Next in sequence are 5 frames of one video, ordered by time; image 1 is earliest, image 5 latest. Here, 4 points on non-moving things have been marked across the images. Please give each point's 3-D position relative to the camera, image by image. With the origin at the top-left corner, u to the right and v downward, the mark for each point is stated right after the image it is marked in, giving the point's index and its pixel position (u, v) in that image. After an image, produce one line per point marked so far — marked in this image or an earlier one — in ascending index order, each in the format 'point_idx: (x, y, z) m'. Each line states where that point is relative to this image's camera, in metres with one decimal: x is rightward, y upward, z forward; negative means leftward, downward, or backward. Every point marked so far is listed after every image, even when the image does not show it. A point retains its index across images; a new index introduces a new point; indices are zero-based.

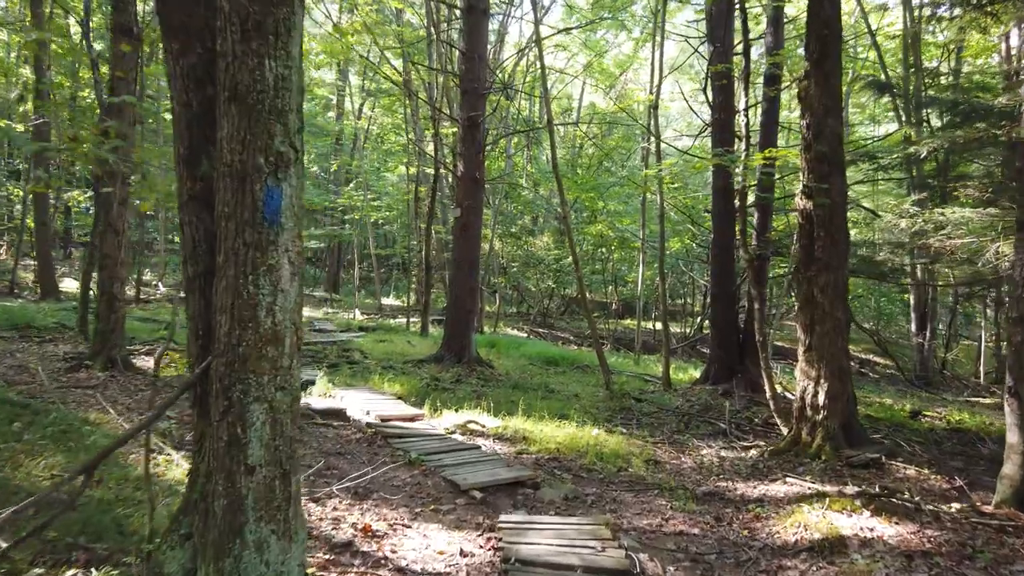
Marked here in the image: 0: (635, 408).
0: (+1.4, -1.4, +8.7) m
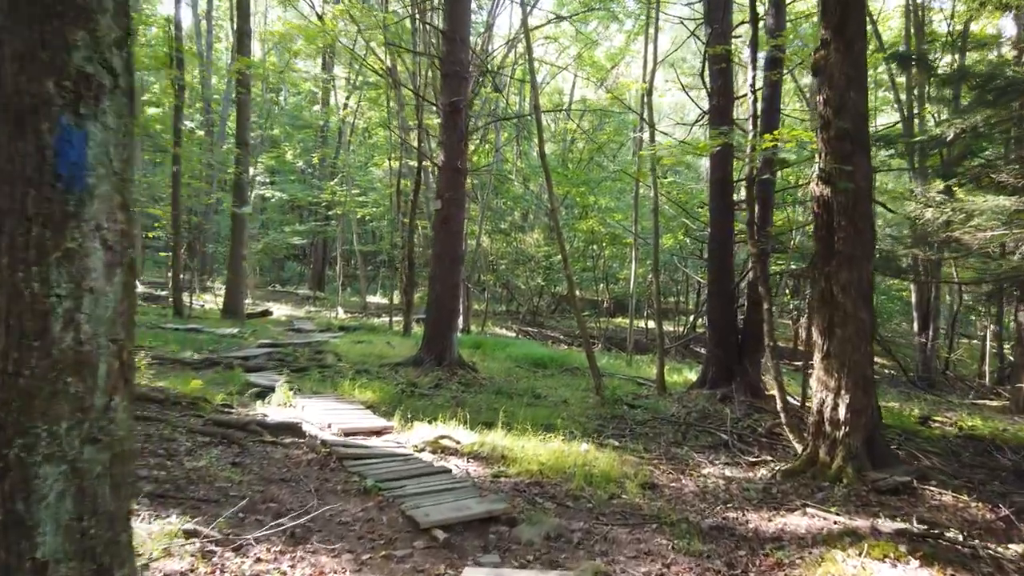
0: (+1.2, -1.4, +8.0) m
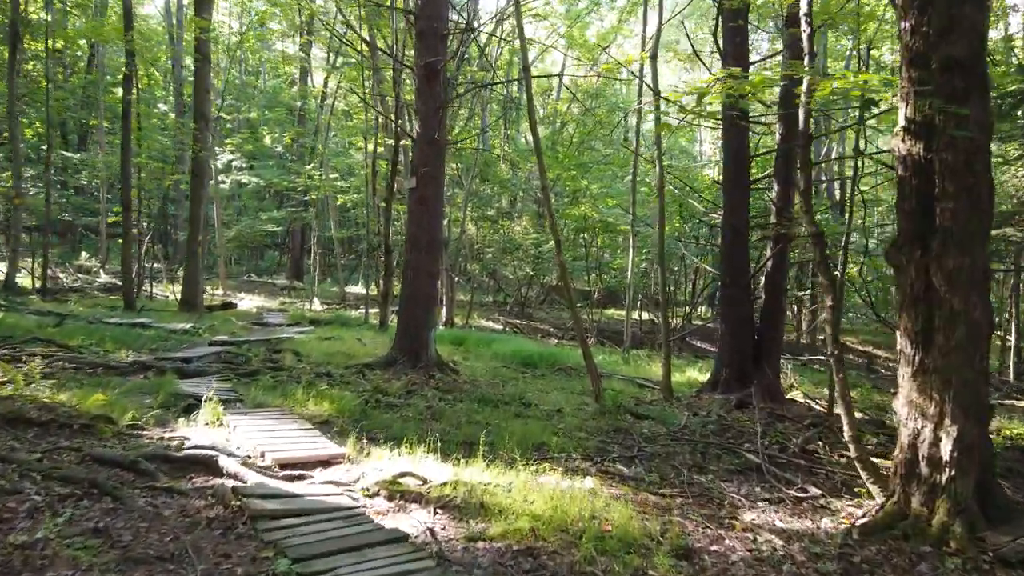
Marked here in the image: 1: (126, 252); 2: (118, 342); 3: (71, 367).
0: (+1.1, -1.3, +6.8) m
1: (-7.0, +0.6, +13.7) m
2: (-4.8, -0.7, +9.1) m
3: (-4.0, -0.7, +6.8) m
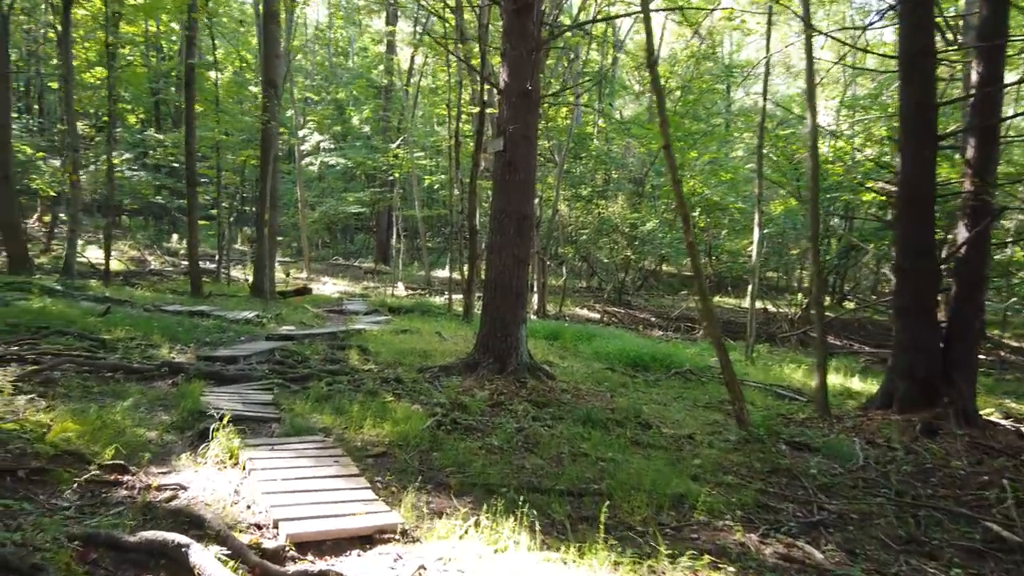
0: (+1.9, -1.2, +4.9) m
1: (-5.4, +0.9, +12.7) m
2: (-3.7, -0.5, +8.0) m
3: (-3.2, -0.6, +5.6) m
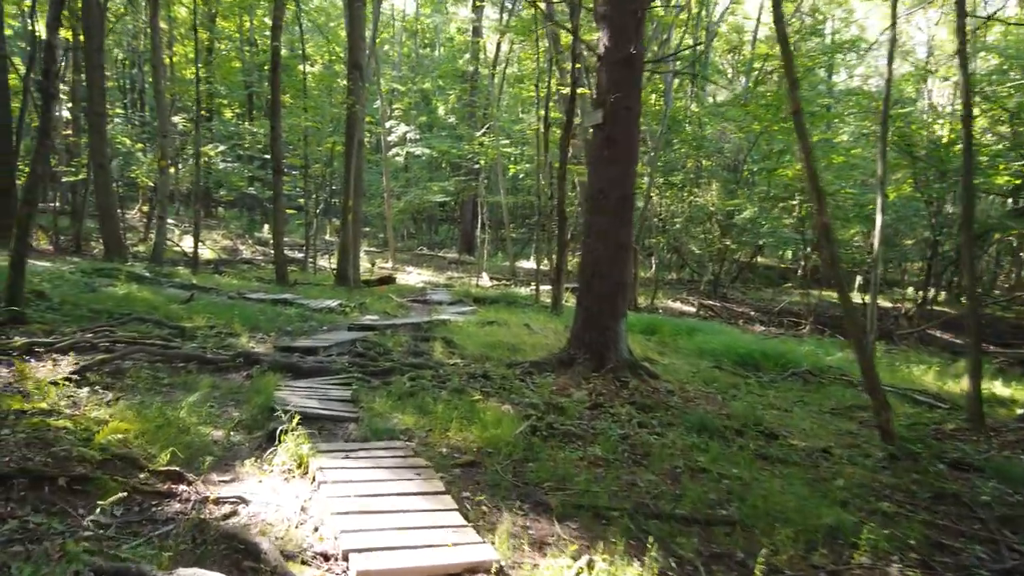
0: (+2.5, -1.1, +4.1) m
1: (-3.9, +1.1, +12.6) m
2: (-2.7, -0.4, +7.7) m
3: (-2.5, -0.5, +5.2) m
